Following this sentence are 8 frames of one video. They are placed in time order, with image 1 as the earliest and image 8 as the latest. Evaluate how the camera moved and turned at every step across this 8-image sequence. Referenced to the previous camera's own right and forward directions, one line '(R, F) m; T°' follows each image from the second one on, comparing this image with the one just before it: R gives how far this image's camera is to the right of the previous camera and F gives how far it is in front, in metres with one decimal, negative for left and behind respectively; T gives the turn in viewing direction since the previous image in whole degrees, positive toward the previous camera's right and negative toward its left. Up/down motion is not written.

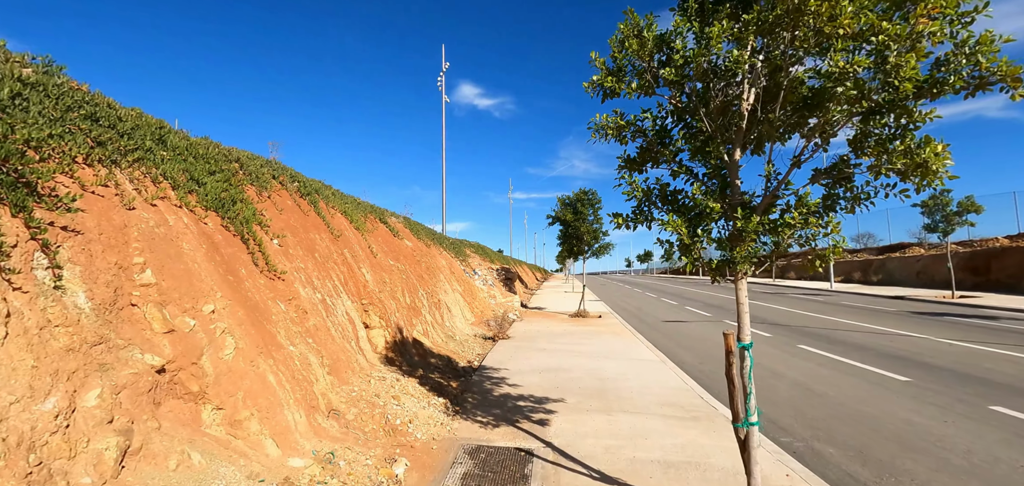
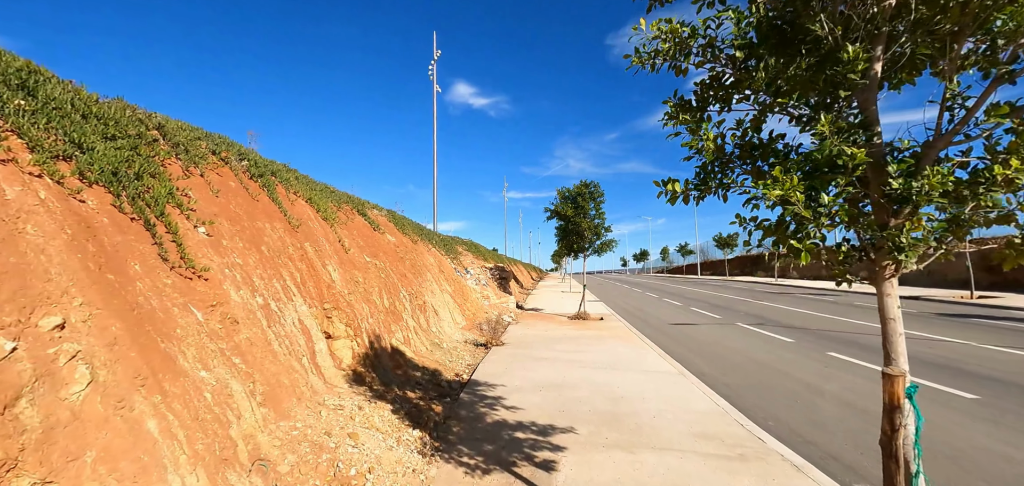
(0.0, +1.4) m; +1°
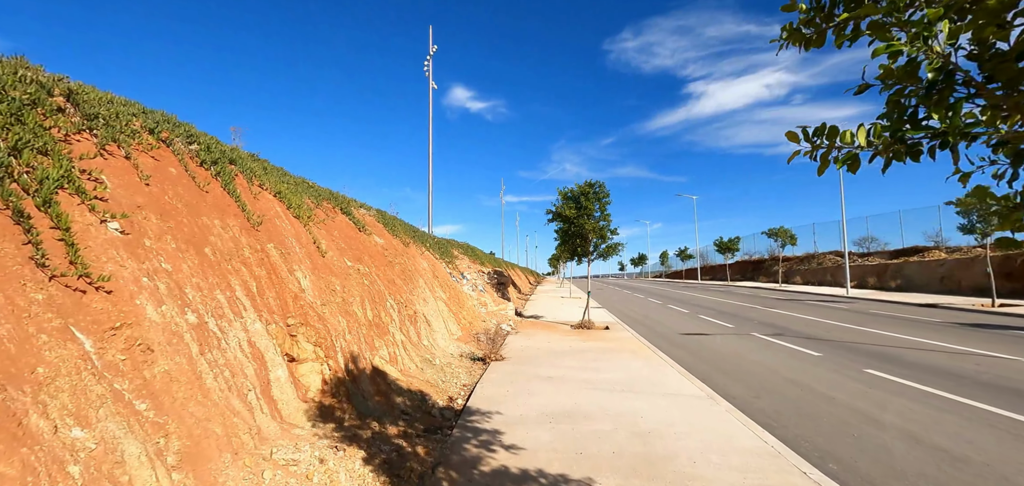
(-0.1, +1.2) m; 0°
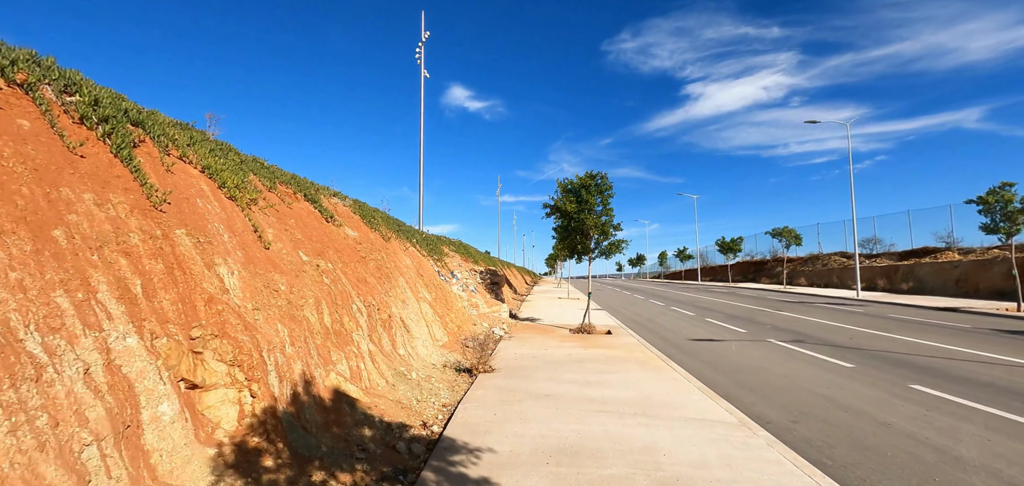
(+0.1, +1.4) m; 0°
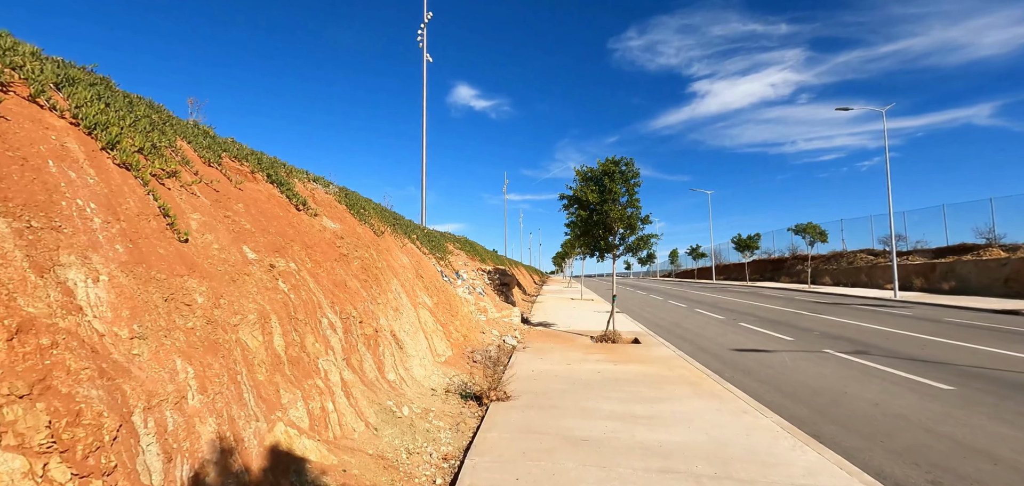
(-0.2, +1.9) m; -1°
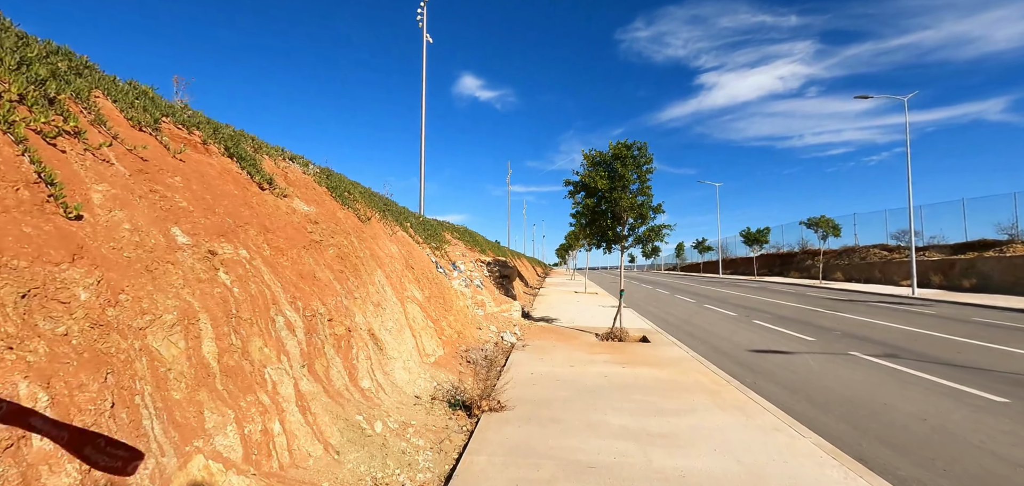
(+0.1, +0.9) m; 0°
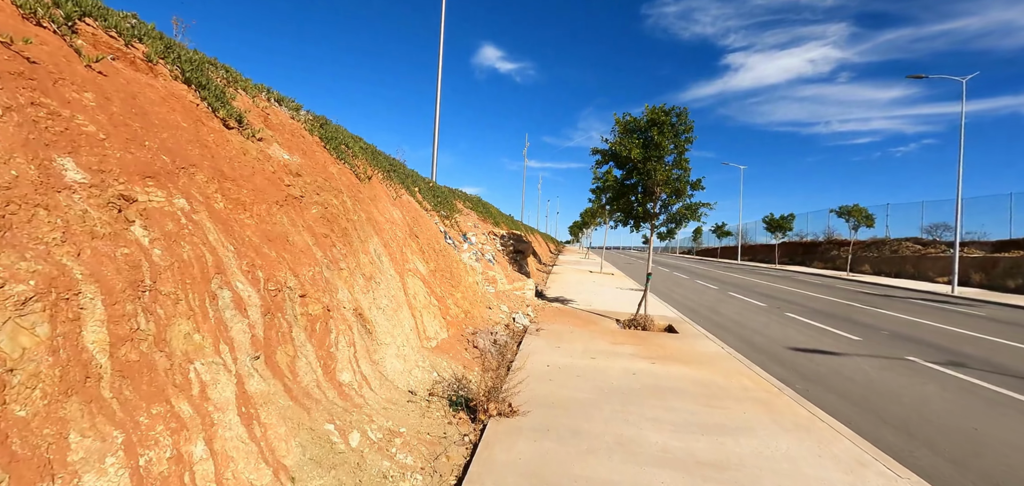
(-0.1, +1.2) m; -1°
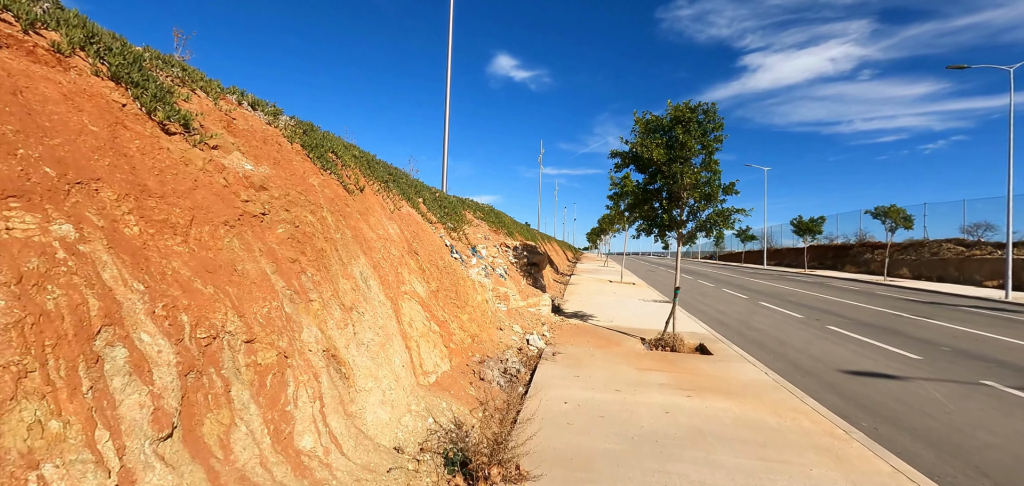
(+0.1, +1.0) m; -2°
